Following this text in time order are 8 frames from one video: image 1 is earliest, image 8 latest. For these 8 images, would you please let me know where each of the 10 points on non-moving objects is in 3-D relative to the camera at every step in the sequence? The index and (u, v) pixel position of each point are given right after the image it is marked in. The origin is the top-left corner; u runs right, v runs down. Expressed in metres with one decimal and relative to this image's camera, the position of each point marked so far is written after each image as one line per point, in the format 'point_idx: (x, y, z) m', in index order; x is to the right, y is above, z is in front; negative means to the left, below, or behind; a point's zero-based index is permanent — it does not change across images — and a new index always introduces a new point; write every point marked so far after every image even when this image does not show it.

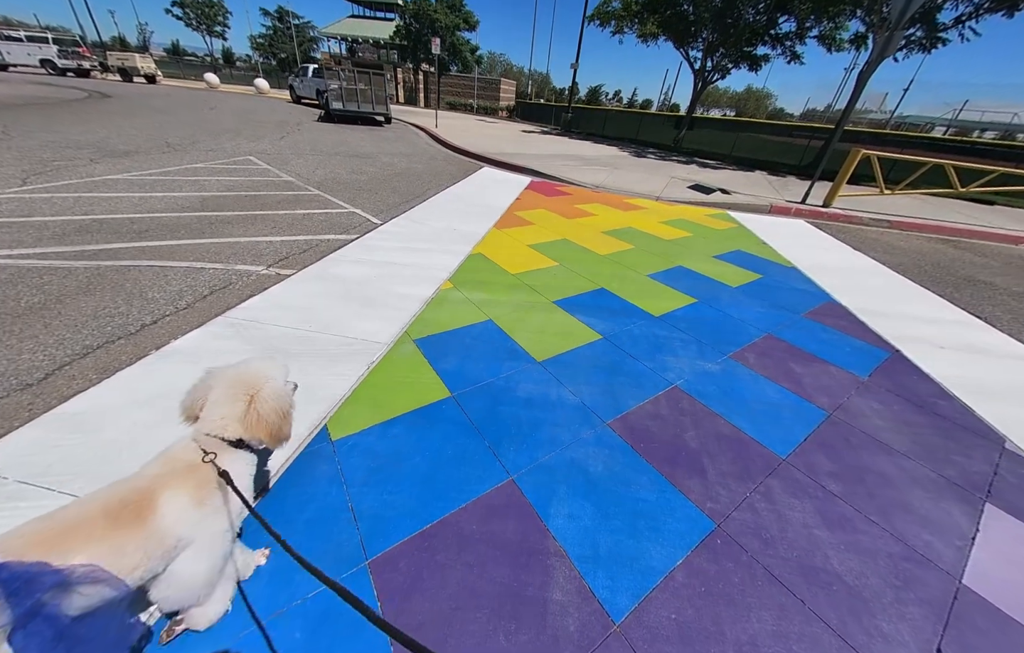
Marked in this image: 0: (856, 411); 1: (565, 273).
0: (+2.7, -0.7, +2.8) m
1: (+0.7, +0.7, +4.8) m
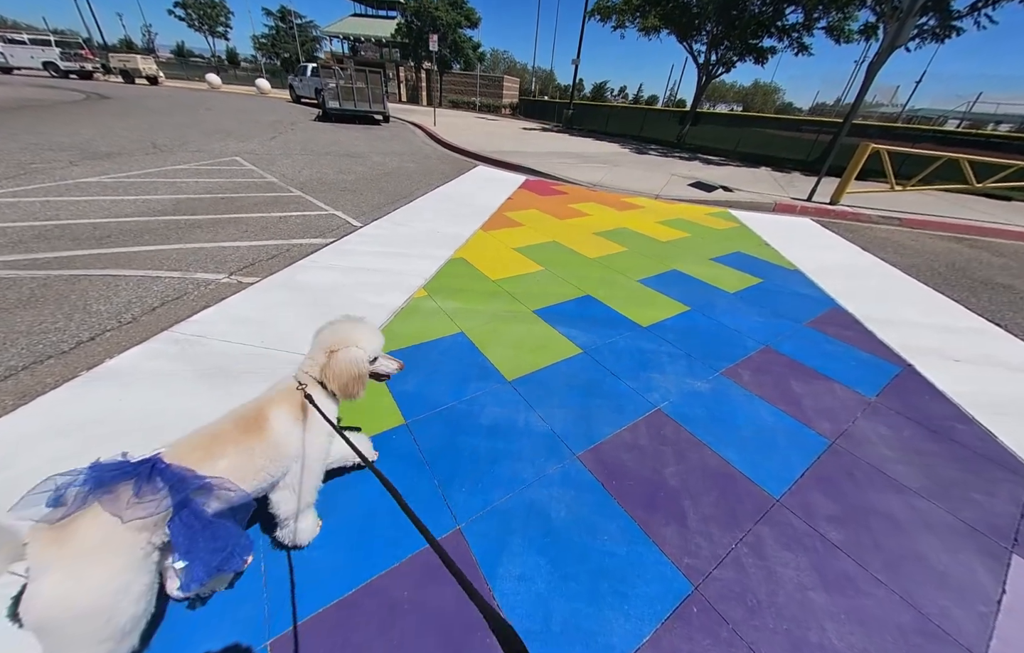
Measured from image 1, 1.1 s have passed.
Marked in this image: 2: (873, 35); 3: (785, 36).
0: (+2.5, -0.8, +2.5) m
1: (+0.5, +0.6, +4.5) m
2: (+14.9, +12.0, +14.5) m
3: (+12.4, +13.2, +16.1) m
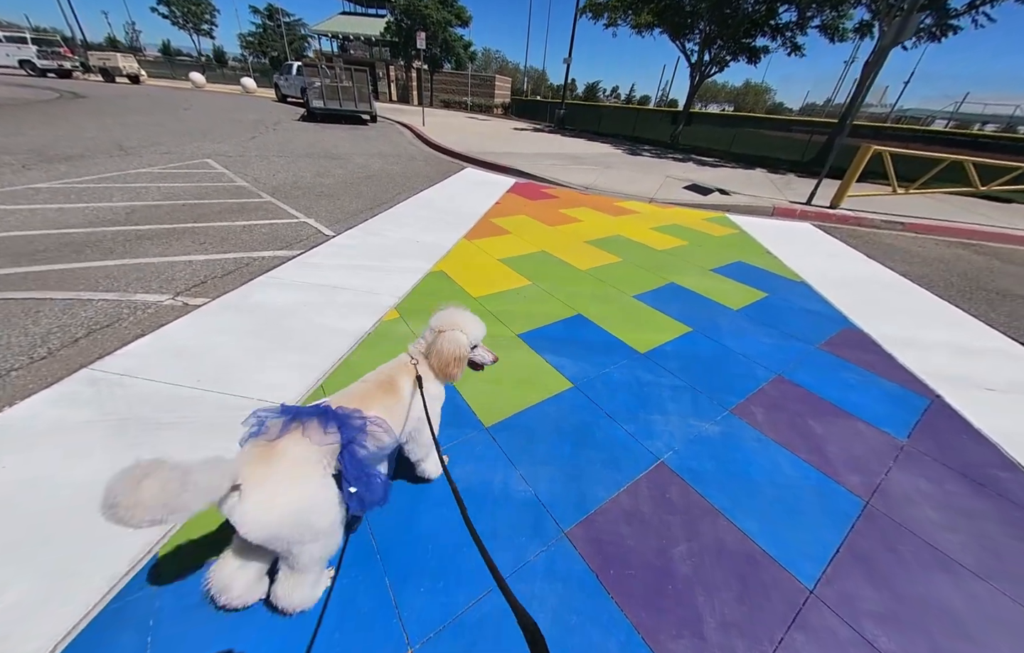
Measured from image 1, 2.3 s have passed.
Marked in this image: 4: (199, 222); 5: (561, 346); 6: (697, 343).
0: (+2.3, -1.0, +2.1) m
1: (+0.3, +0.3, +4.1) m
2: (+14.4, +11.9, +14.3) m
3: (+11.9, +13.1, +15.9) m
4: (-4.4, +1.5, +5.0) m
5: (+0.4, -0.2, +3.2) m
6: (+1.8, -0.2, +3.4) m
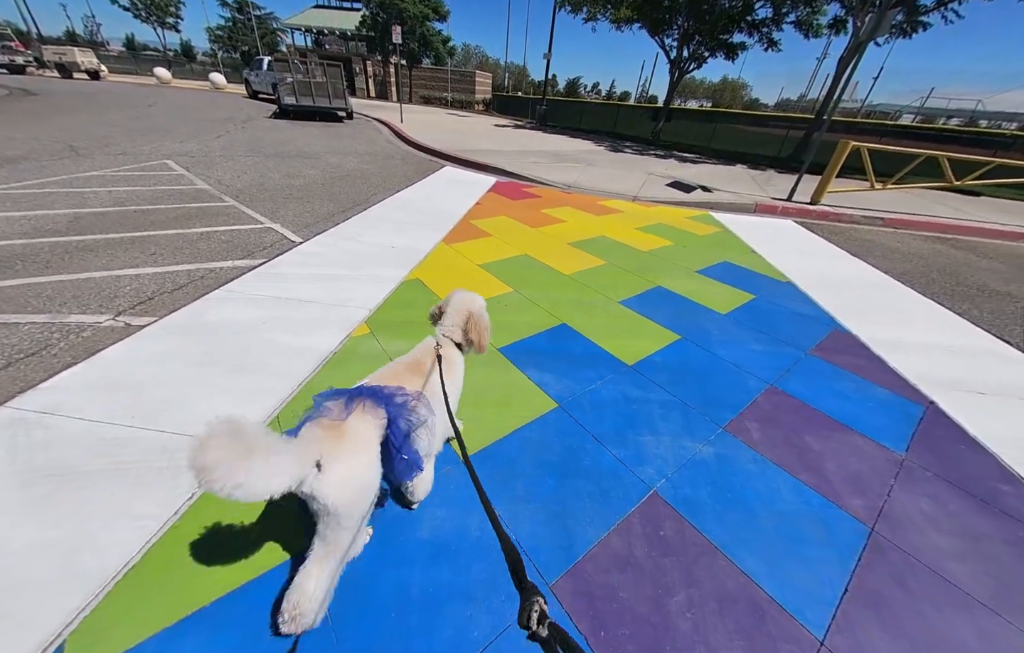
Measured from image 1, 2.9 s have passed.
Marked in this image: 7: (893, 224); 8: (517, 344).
0: (+2.2, -1.1, +2.0) m
1: (+0.1, +0.2, +3.9) m
2: (+13.5, +12.2, +14.5) m
3: (+11.0, +13.3, +16.0) m
4: (-4.7, +1.3, +4.6) m
5: (+0.3, -0.3, +3.0) m
6: (+1.6, -0.2, +3.2) m
7: (+8.2, +2.2, +7.6) m
8: (0.0, -0.2, +3.2) m
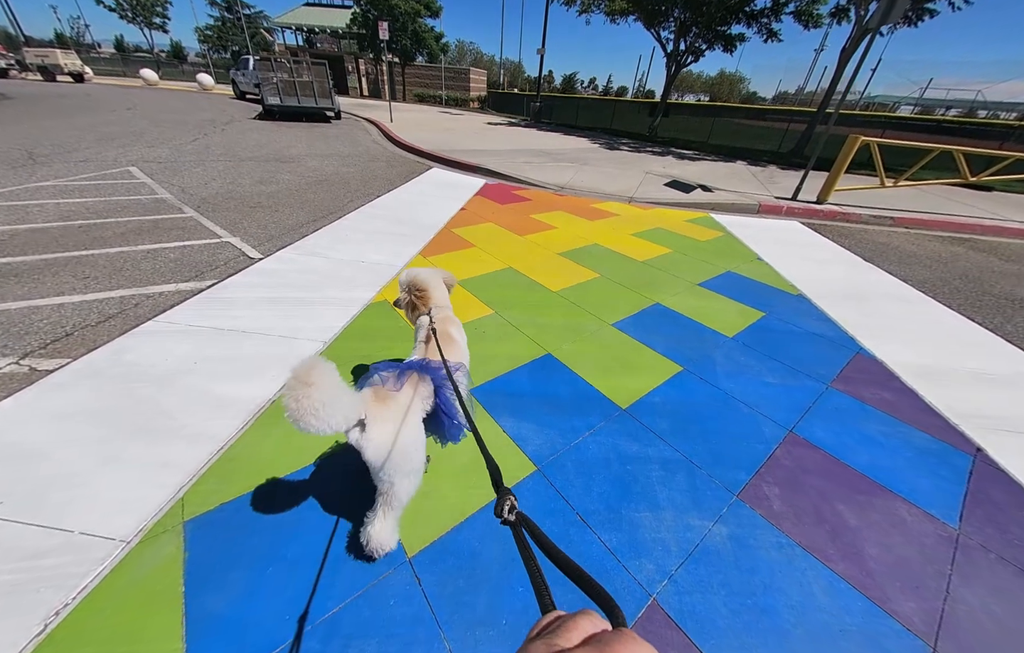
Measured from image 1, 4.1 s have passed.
0: (+2.0, -1.3, +1.6) m
1: (-0.1, 0.0, +3.4) m
2: (+13.1, +12.2, +14.0) m
3: (+10.6, +13.3, +15.4) m
4: (-4.9, +0.9, +4.2) m
5: (+0.1, -0.6, +2.6) m
6: (+1.4, -0.5, +2.8) m
7: (+7.9, +2.1, +7.1) m
8: (-0.2, -0.4, +2.7) m
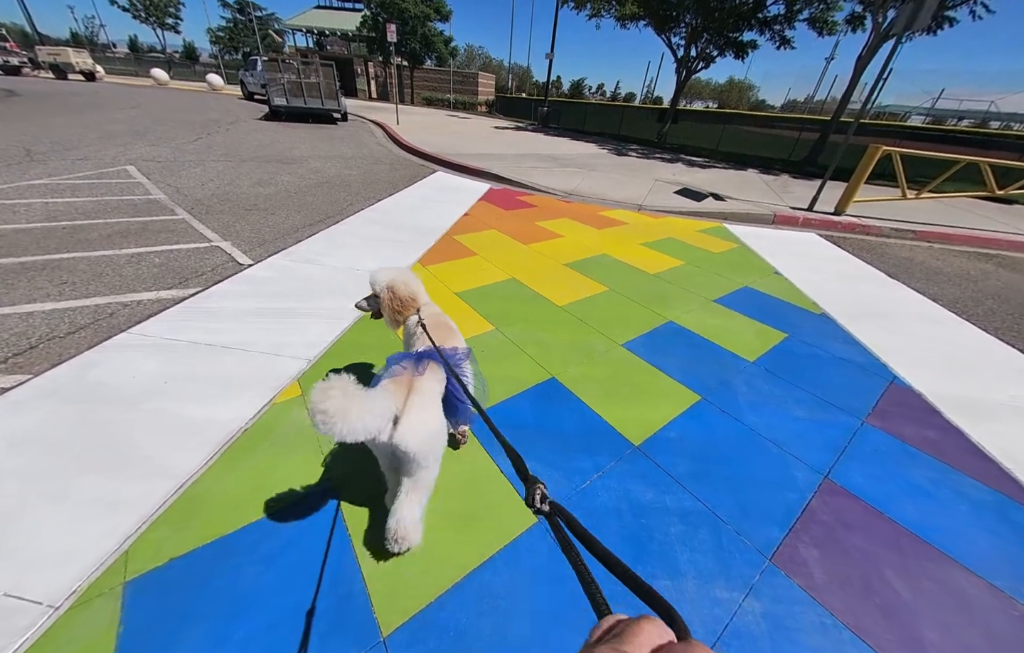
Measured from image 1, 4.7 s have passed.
0: (+2.0, -1.5, +1.3) m
1: (-0.1, -0.2, +3.1) m
2: (+13.5, +11.6, +13.7) m
3: (+10.9, +12.8, +15.2) m
4: (-4.9, +0.8, +3.9) m
5: (+0.1, -0.7, +2.3) m
6: (+1.4, -0.7, +2.5) m
7: (+8.0, +1.7, +6.8) m
8: (-0.2, -0.6, +2.5) m
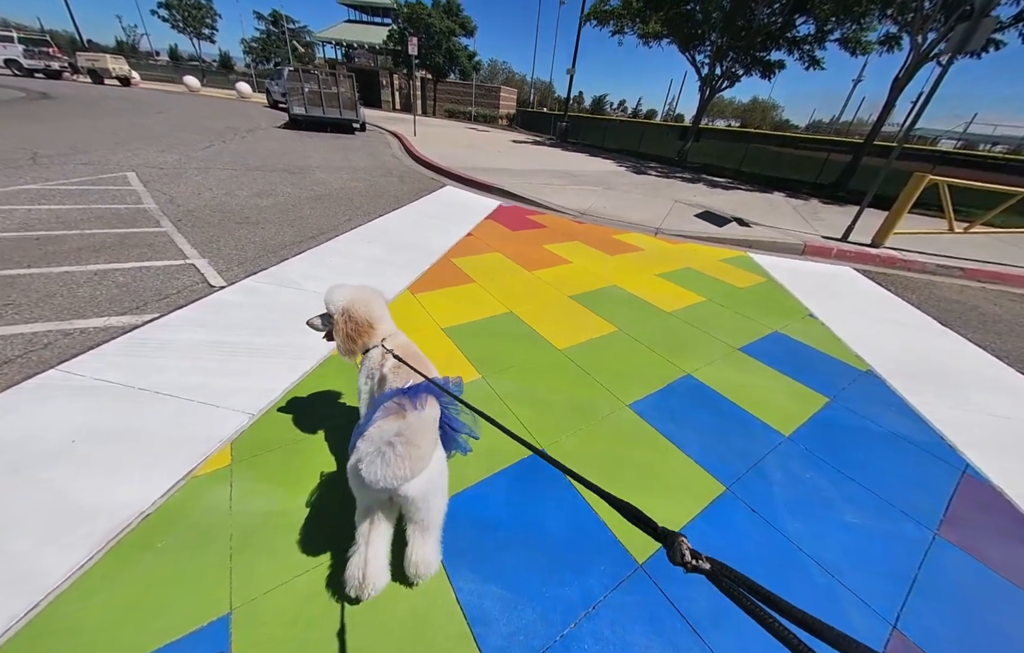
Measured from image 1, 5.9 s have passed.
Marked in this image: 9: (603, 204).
0: (+1.8, -2.0, +0.7) m
1: (-0.2, -0.6, +2.7) m
2: (+14.2, +10.3, +13.1) m
3: (+11.8, +11.6, +14.7) m
4: (-4.9, +0.6, +3.7) m
5: (-0.1, -1.1, +1.8) m
6: (+1.2, -1.1, +2.0) m
7: (+8.1, +0.8, +6.1) m
8: (-0.3, -1.0, +2.0) m
9: (+2.2, +2.9, +8.5) m
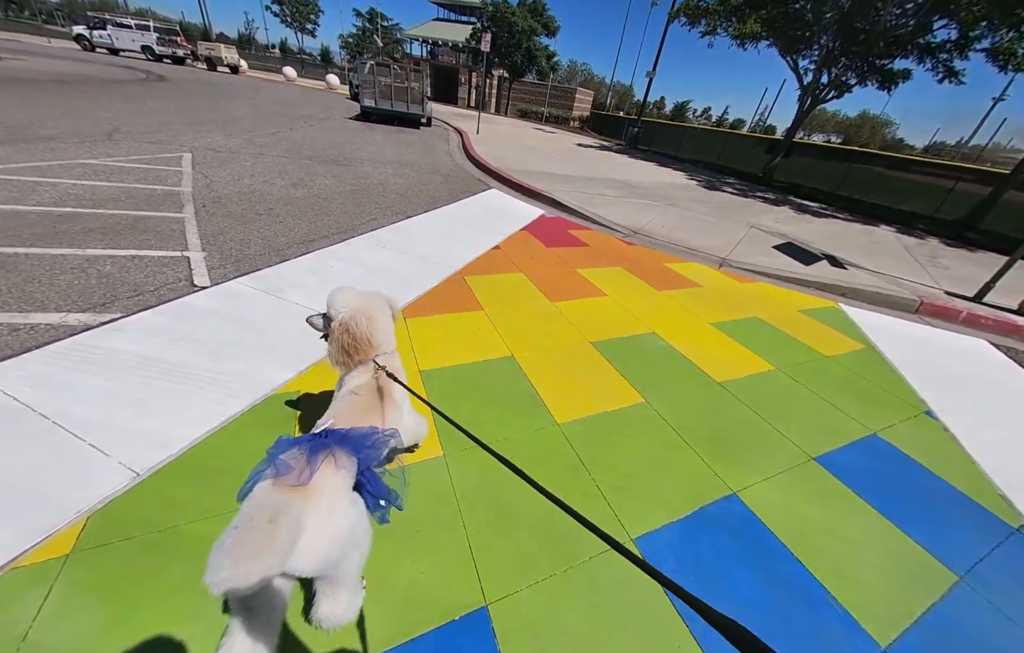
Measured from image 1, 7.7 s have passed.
0: (+1.1, -2.6, -0.2) m
1: (-0.5, -1.0, +2.0) m
2: (+16.6, +7.9, +10.3) m
3: (+14.5, +9.4, +12.2) m
4: (-4.8, +0.8, +3.6) m
5: (-0.5, -1.5, +1.1) m
6: (+0.8, -1.7, +1.1) m
7: (+8.4, -0.7, +4.3) m
8: (-0.7, -1.3, +1.3) m
9: (+3.1, +2.1, +7.4) m
